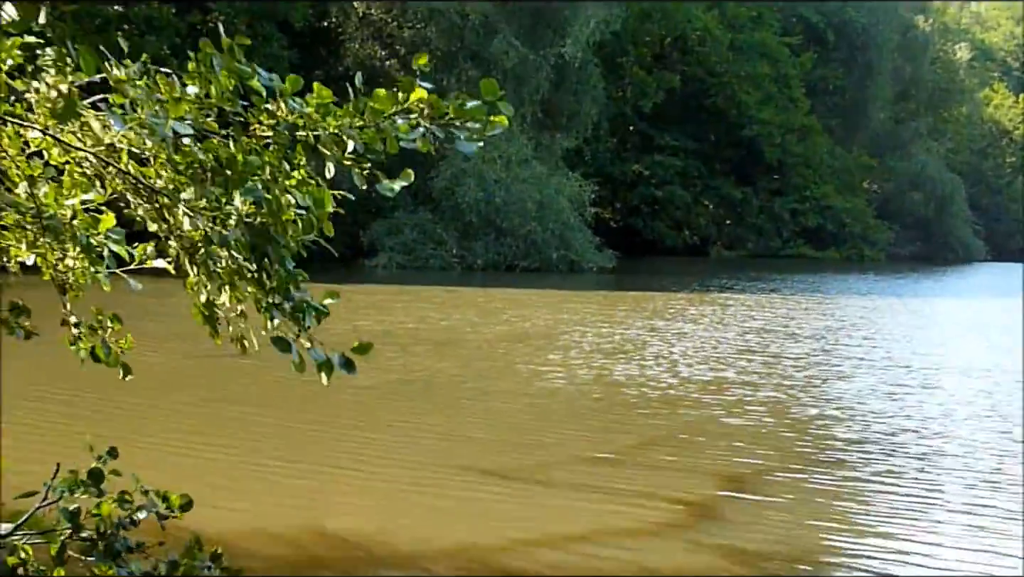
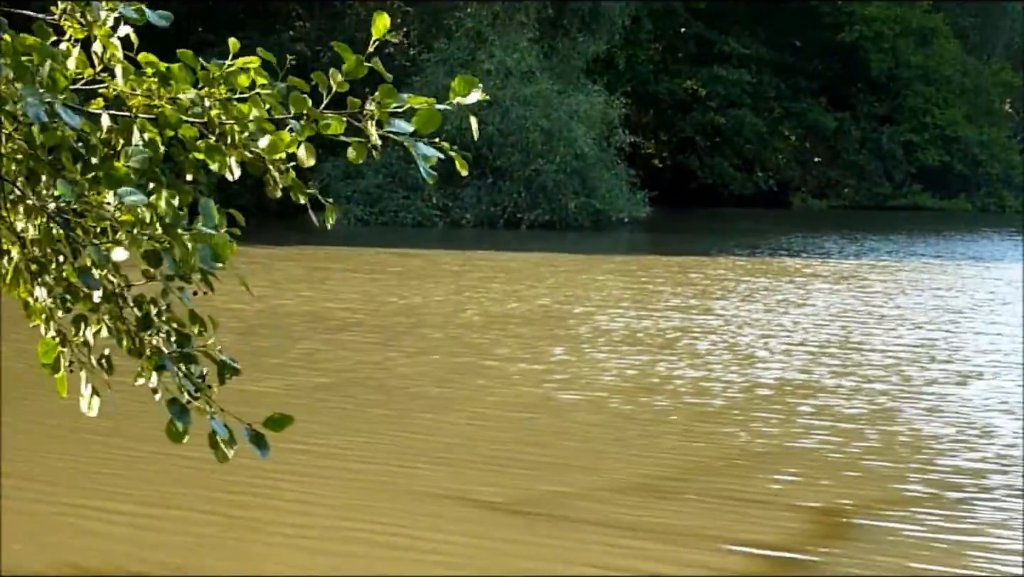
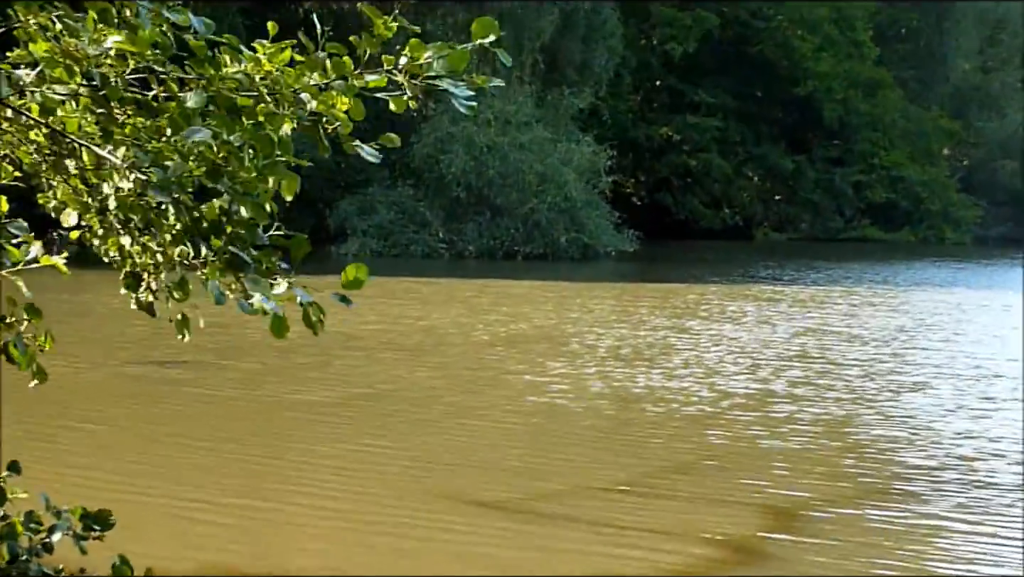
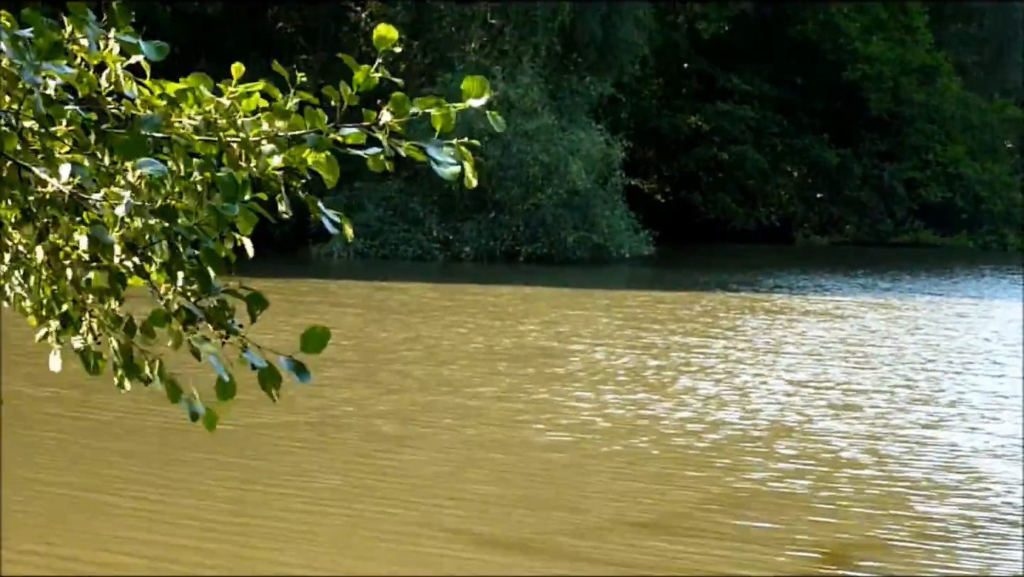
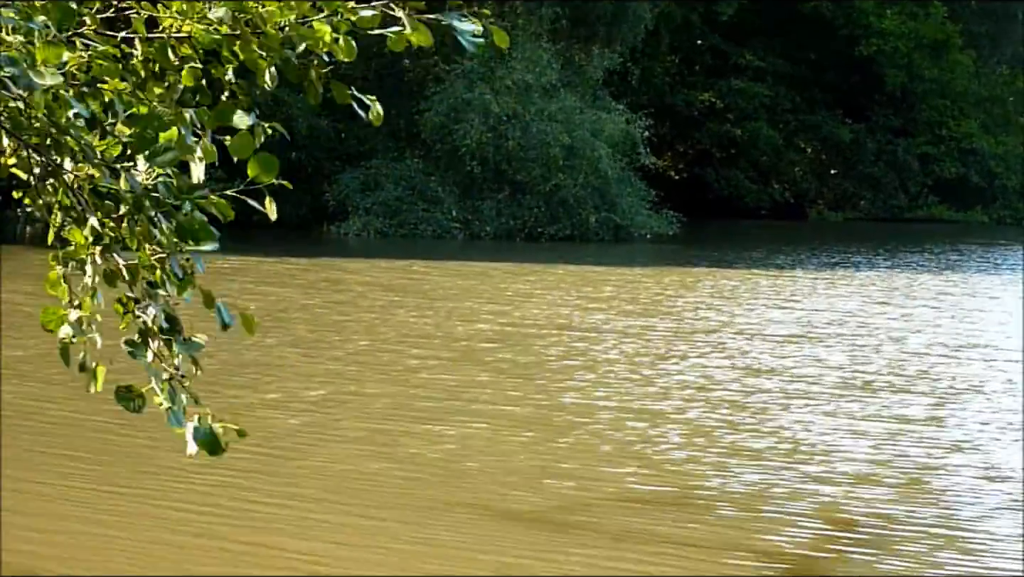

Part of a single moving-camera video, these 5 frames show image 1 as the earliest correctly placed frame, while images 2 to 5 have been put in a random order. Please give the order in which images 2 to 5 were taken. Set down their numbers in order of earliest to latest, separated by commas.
3, 2, 4, 5
